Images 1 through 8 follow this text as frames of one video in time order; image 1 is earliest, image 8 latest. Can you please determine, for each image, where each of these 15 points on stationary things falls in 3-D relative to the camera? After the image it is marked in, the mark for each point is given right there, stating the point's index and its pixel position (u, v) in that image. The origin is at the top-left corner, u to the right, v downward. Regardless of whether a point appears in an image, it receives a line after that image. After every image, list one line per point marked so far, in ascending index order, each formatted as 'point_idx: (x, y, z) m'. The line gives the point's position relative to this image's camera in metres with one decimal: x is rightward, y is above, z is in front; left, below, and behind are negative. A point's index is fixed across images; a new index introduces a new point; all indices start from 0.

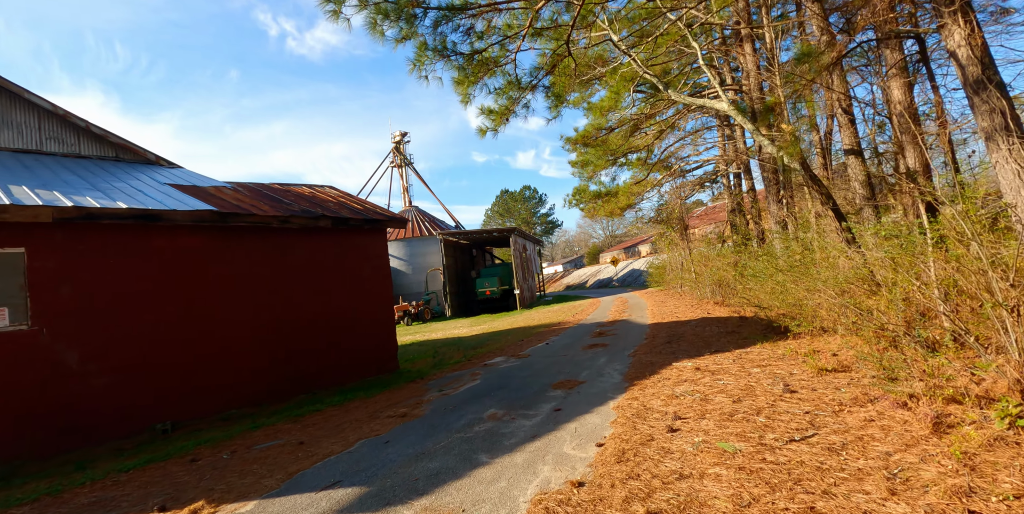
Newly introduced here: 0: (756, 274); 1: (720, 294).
0: (+5.6, -0.4, +11.6) m
1: (+7.2, -1.3, +17.6) m
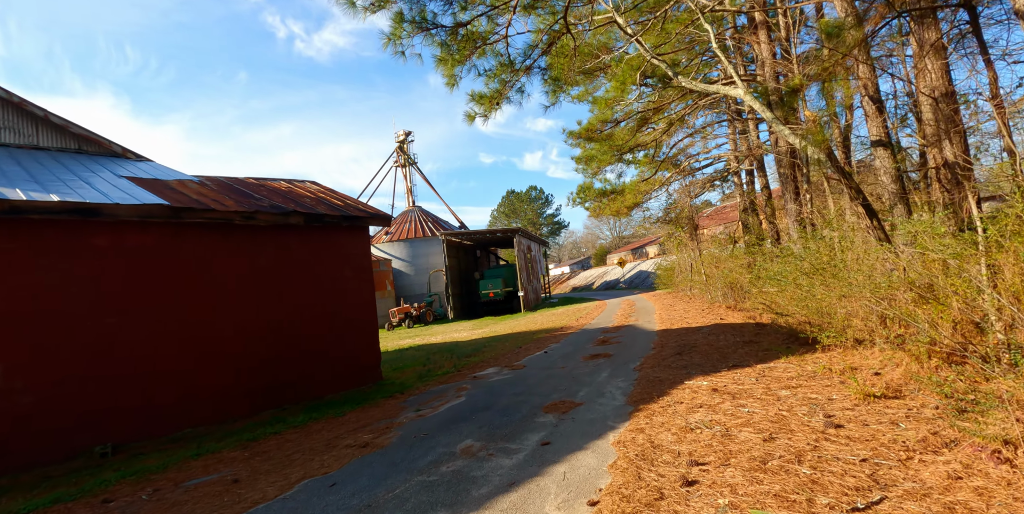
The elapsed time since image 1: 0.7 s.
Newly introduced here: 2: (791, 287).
0: (+5.5, -0.4, +10.7) m
1: (+7.2, -1.3, +16.7) m
2: (+4.6, -0.5, +8.4) m
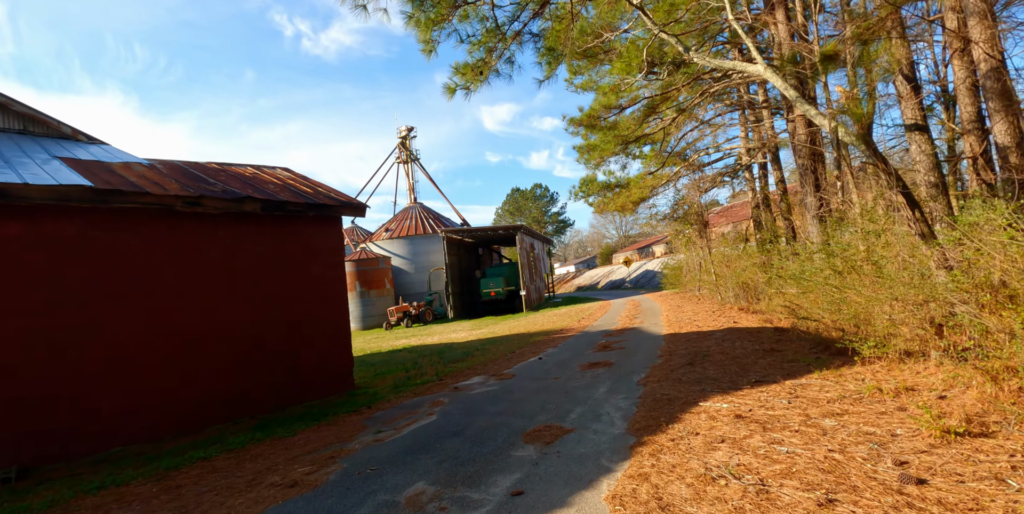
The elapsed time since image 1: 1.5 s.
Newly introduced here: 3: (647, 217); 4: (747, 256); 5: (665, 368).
0: (+5.4, -0.4, +9.6) m
1: (+7.1, -1.3, +15.6) m
2: (+4.4, -0.4, +7.4) m
3: (+5.1, +1.5, +19.5) m
4: (+7.0, 0.0, +15.3) m
5: (+1.8, -1.3, +6.2) m
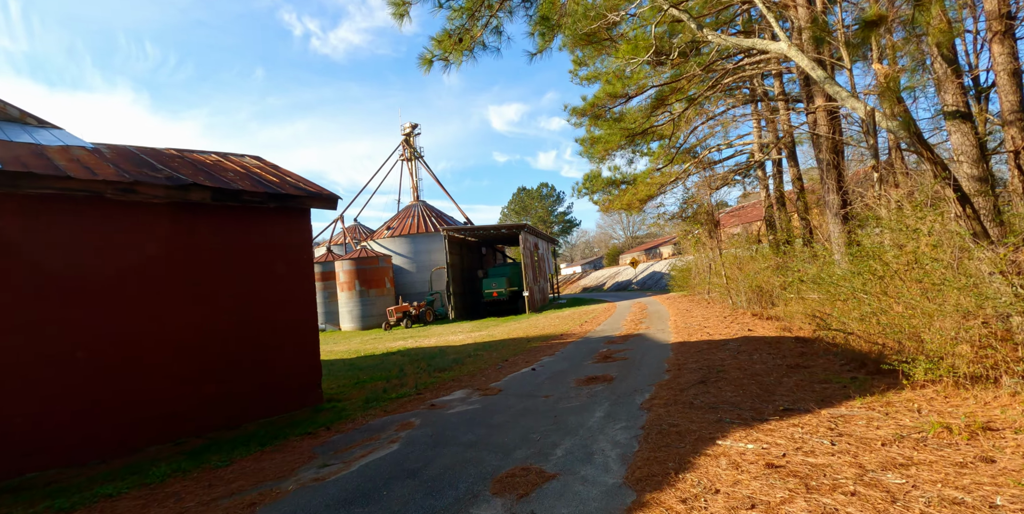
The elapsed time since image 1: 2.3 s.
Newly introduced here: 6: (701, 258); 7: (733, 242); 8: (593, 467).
0: (+5.3, -0.4, +8.7) m
1: (+7.1, -1.3, +14.7) m
2: (+4.2, -0.5, +6.5) m
3: (+5.2, +1.4, +18.5) m
4: (+6.9, 0.0, +14.3) m
5: (+1.7, -1.3, +5.3) m
6: (+7.3, 0.0, +19.7) m
7: (+7.2, +0.5, +16.8) m
8: (+0.5, -1.4, +3.3) m
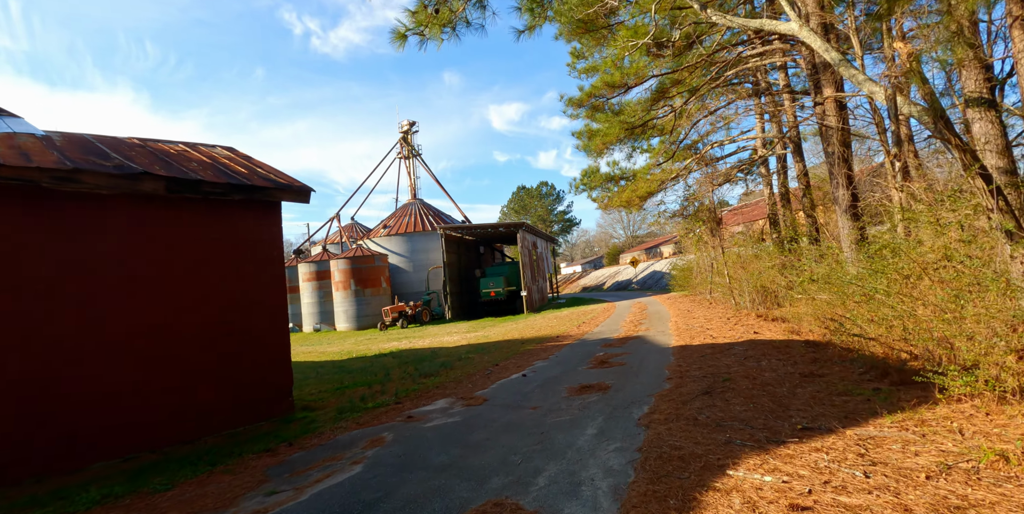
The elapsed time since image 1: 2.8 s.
0: (+5.1, -0.4, +8.1) m
1: (+6.9, -1.3, +14.1) m
2: (+4.1, -0.4, +5.9) m
3: (+5.0, +1.5, +18.0) m
4: (+6.8, 0.0, +13.8) m
5: (+1.5, -1.3, +4.8) m
6: (+7.1, 0.0, +19.2) m
7: (+7.1, +0.5, +16.3) m
8: (+0.4, -1.3, +2.8) m
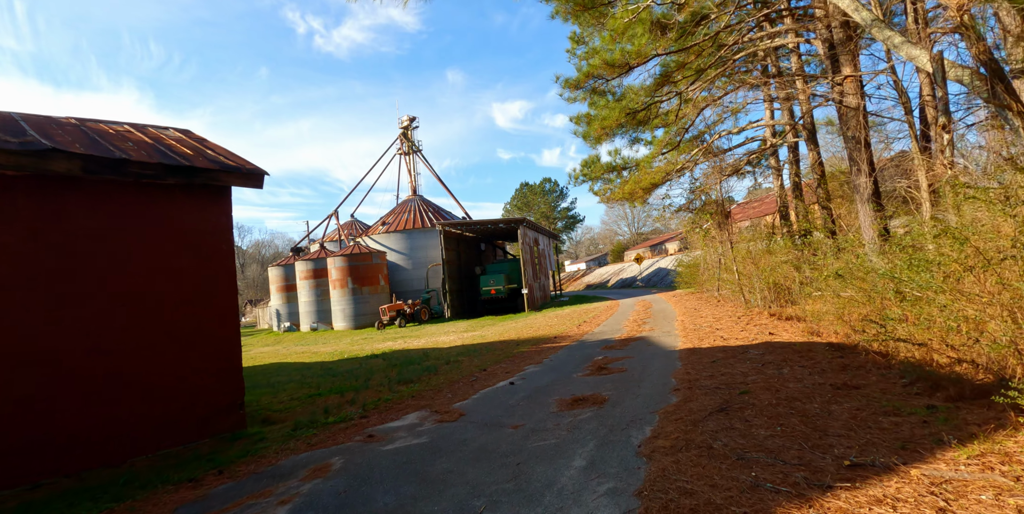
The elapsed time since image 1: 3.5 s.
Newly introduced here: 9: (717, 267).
0: (+4.9, -0.3, +7.3) m
1: (+6.8, -1.2, +13.2) m
2: (+3.9, -0.3, +5.1) m
3: (+4.9, +1.6, +17.1) m
4: (+6.6, +0.1, +12.9) m
5: (+1.3, -1.2, +3.9) m
6: (+7.0, +0.2, +18.3) m
7: (+7.0, +0.7, +15.4) m
8: (+0.2, -1.3, +1.9) m
9: (+7.1, -0.3, +17.8) m
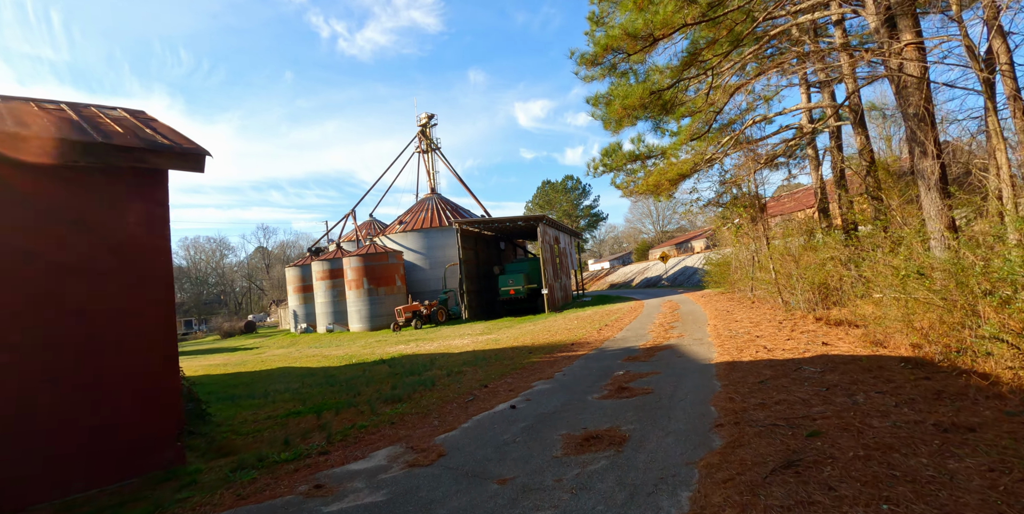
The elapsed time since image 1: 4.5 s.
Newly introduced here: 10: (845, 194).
0: (+5.0, -0.2, +5.9) m
1: (+7.1, -1.1, +11.8) m
2: (+3.8, -0.3, +3.8) m
3: (+5.4, +1.7, +15.8) m
4: (+6.9, +0.2, +11.5) m
5: (+1.2, -1.2, +2.8) m
6: (+7.6, +0.2, +16.9) m
7: (+7.4, +0.8, +14.0) m
8: (0.0, -1.2, +0.8) m
9: (+7.6, -0.2, +16.3) m
10: (+8.5, +1.6, +13.1) m
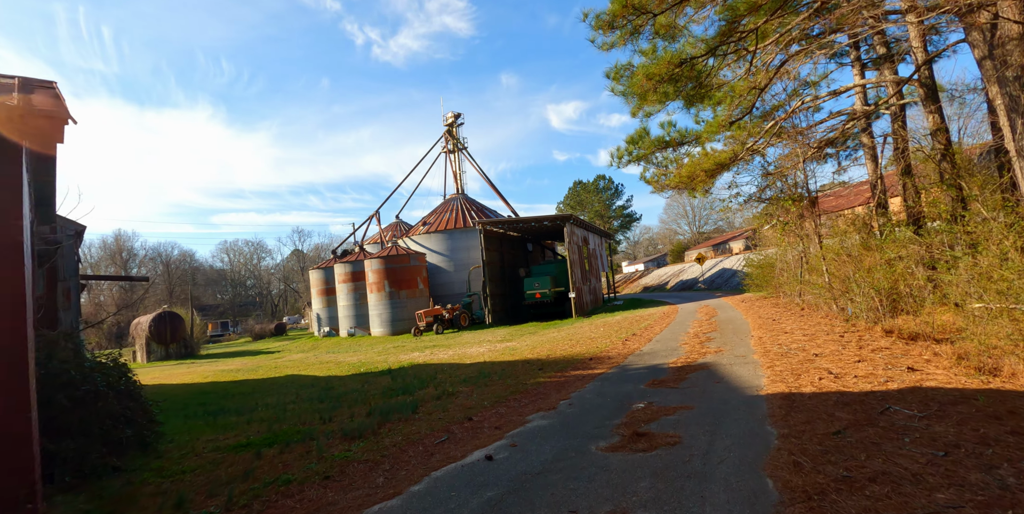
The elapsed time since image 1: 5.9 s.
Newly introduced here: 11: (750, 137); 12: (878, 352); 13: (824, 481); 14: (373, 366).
0: (+4.8, -0.2, +4.3) m
1: (+7.3, -1.1, +10.0) m
2: (+3.5, -0.3, +2.2) m
3: (+5.9, +1.7, +14.1) m
4: (+7.1, +0.2, +9.7) m
5: (+0.8, -1.2, +1.3) m
6: (+8.1, +0.2, +15.0) m
7: (+7.7, +0.8, +12.1) m
8: (-0.5, -1.2, -0.5) m
9: (+8.1, -0.2, +14.5) m
10: (+8.8, +1.6, +11.2) m
11: (+5.5, +2.8, +11.5) m
12: (+5.0, -1.3, +7.0) m
13: (+1.7, -1.2, +2.8) m
14: (-4.5, -3.6, +16.8) m
